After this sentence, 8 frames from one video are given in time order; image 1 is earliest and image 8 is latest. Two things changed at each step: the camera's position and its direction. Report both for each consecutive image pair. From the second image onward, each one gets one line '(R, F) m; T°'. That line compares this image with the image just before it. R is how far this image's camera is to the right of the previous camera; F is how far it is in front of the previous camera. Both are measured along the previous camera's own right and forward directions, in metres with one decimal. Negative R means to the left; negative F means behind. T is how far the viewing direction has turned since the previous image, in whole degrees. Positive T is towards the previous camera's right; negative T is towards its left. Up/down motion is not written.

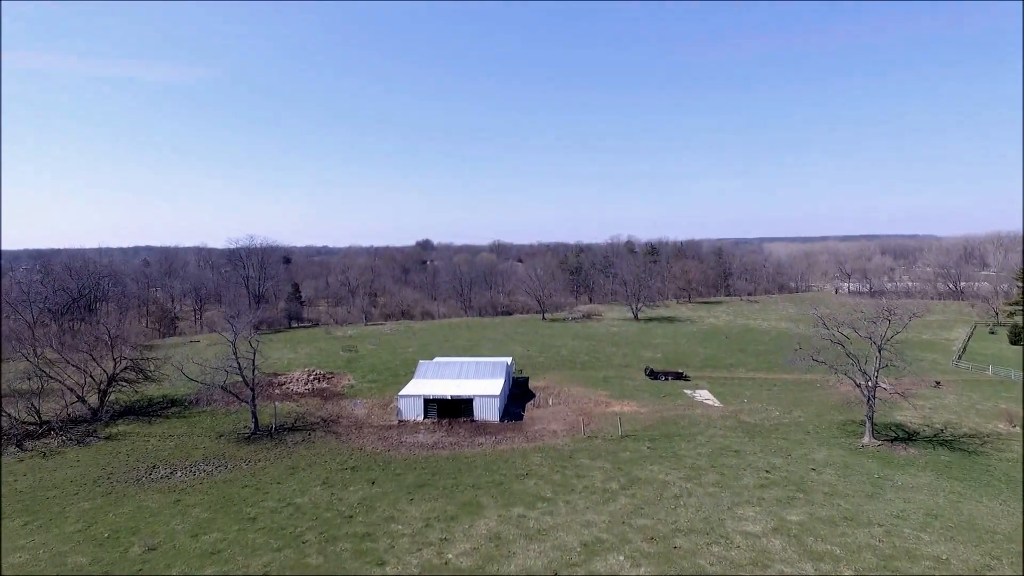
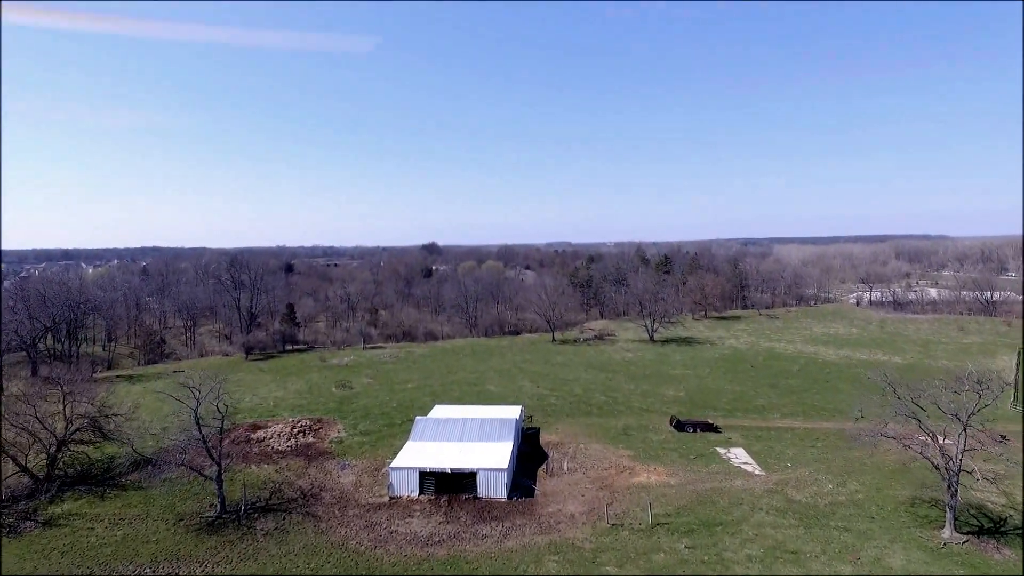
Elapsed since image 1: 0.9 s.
(-0.1, +2.8) m; -1°
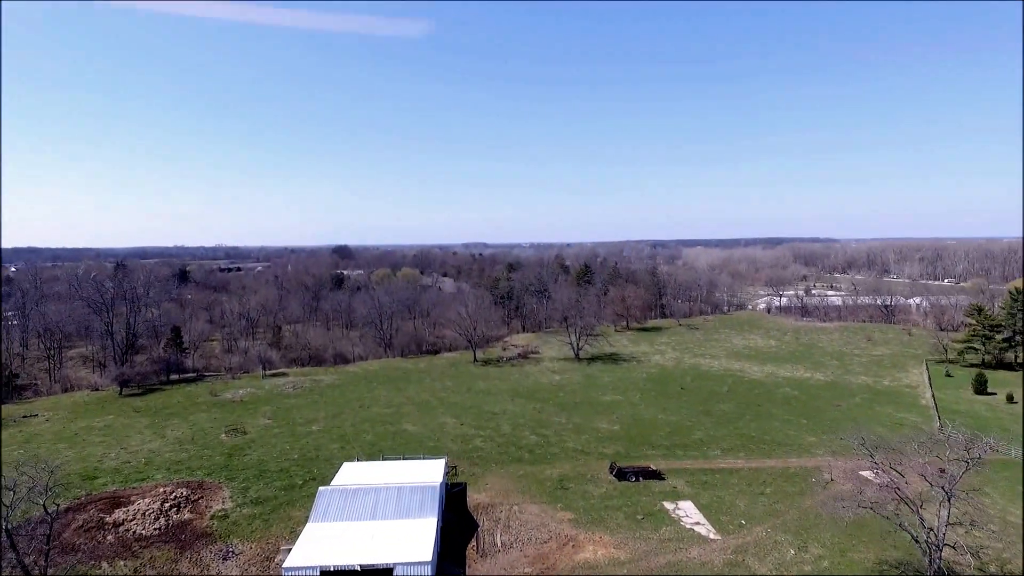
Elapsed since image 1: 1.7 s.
(-0.2, +2.8) m; +8°
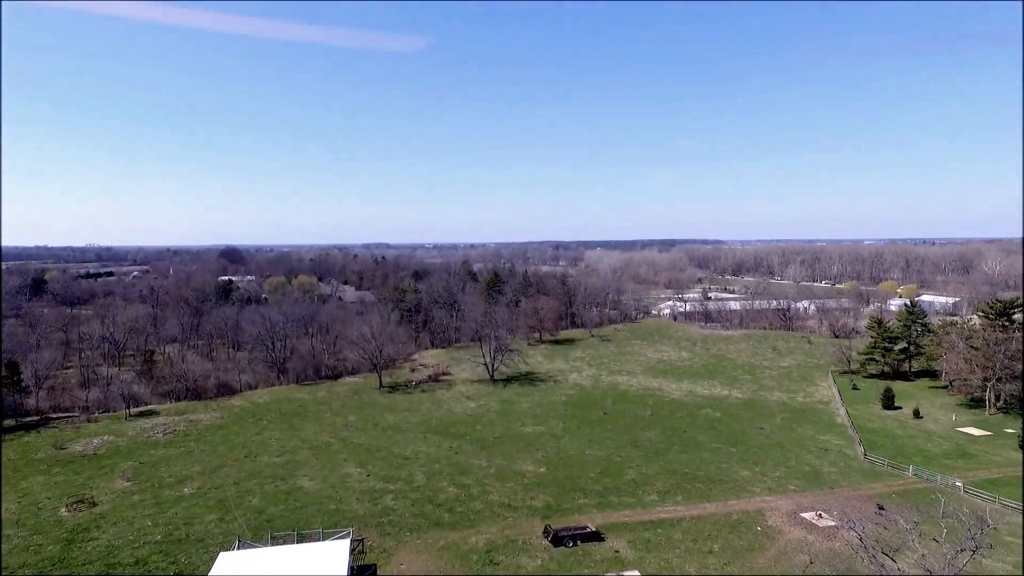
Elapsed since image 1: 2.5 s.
(-0.4, +3.0) m; +9°
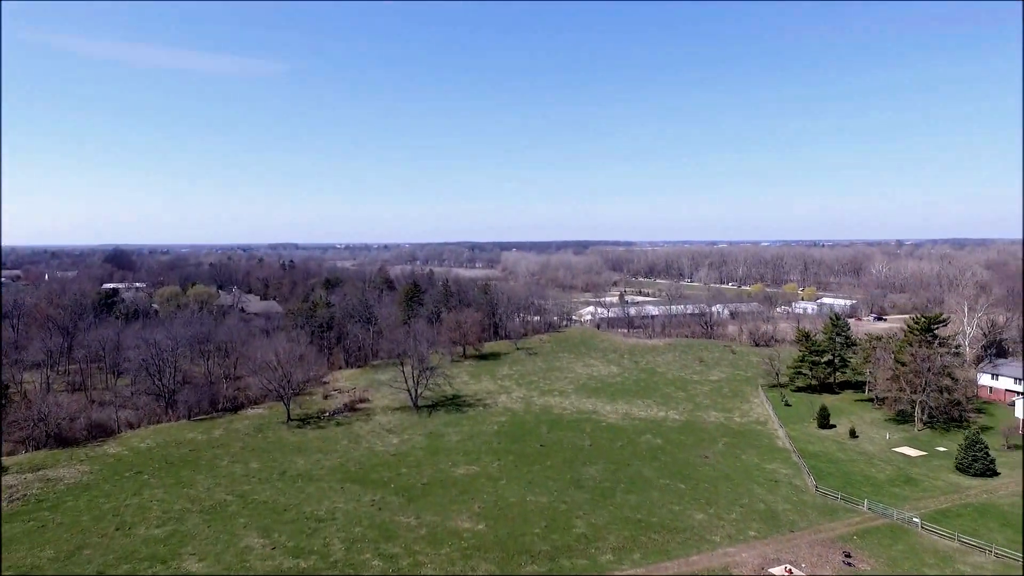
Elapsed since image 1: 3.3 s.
(-0.6, +3.1) m; +8°
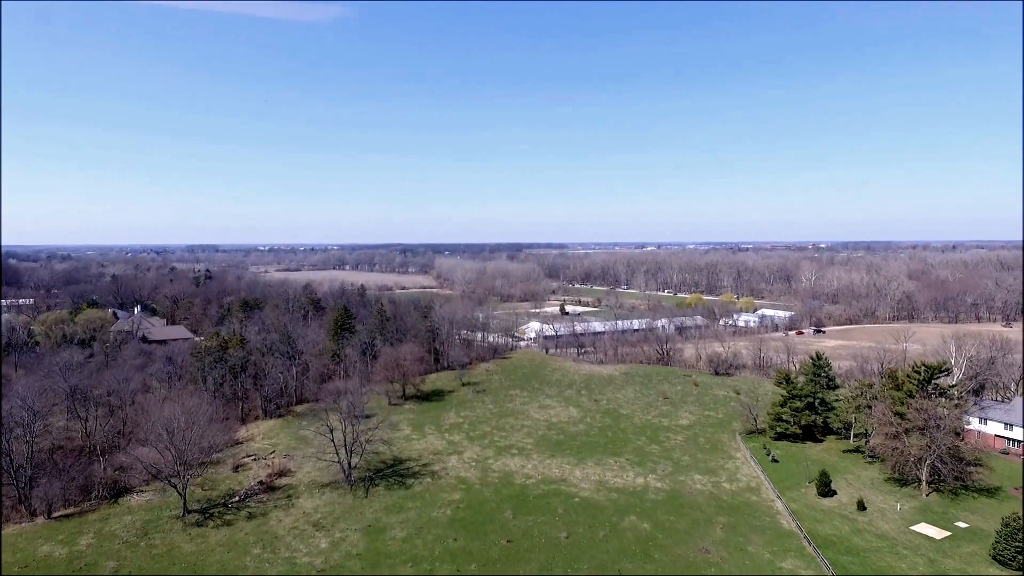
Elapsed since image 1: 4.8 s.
(-1.0, +5.9) m; +6°
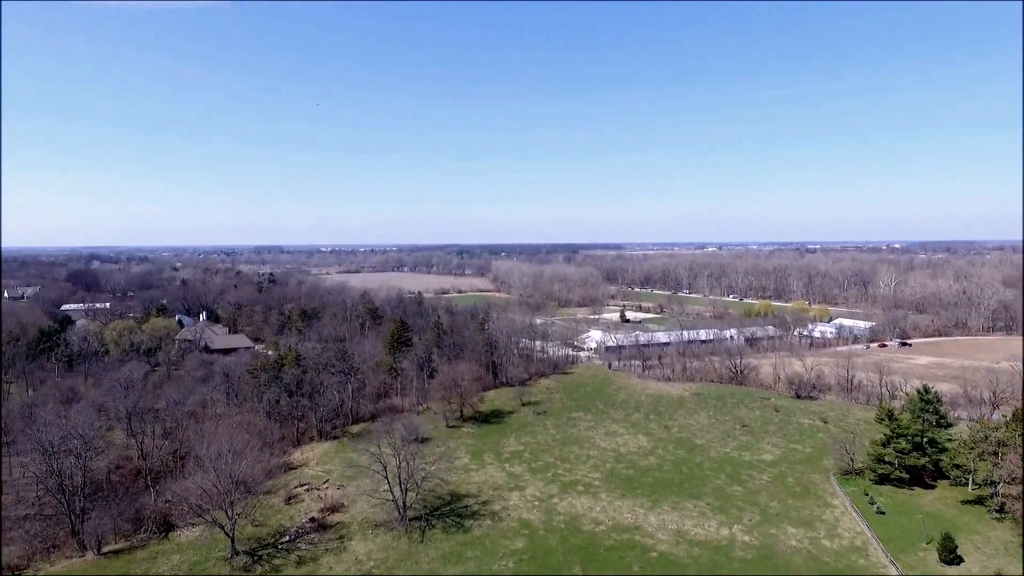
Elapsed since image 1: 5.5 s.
(-0.6, +2.7) m; -5°
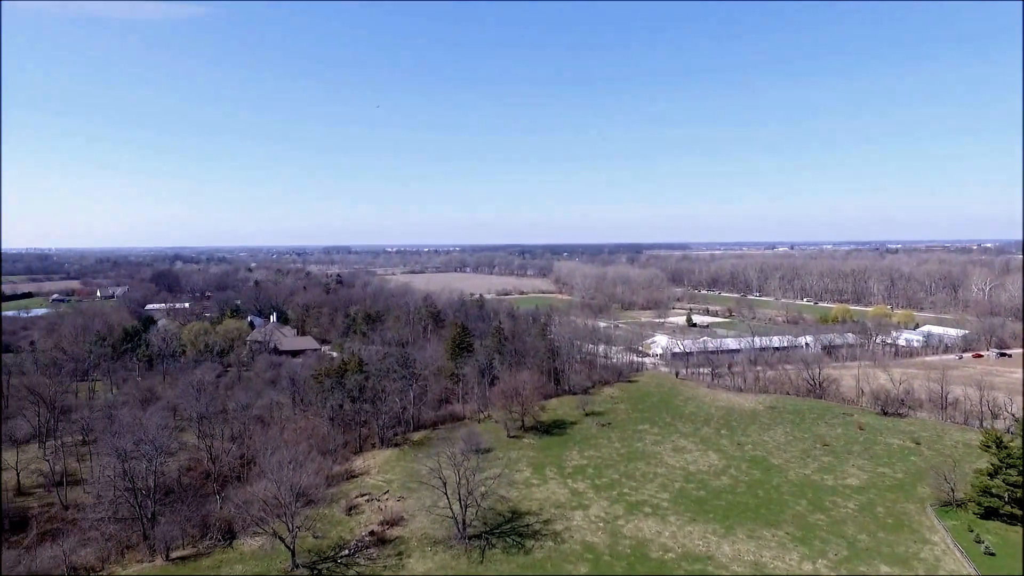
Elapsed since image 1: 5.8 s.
(-0.1, +1.2) m; -6°
